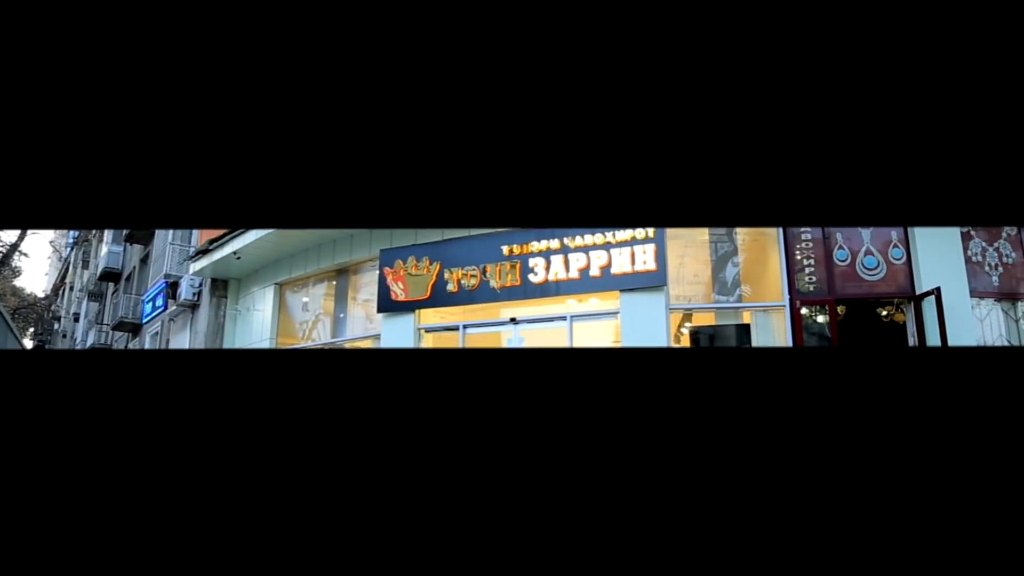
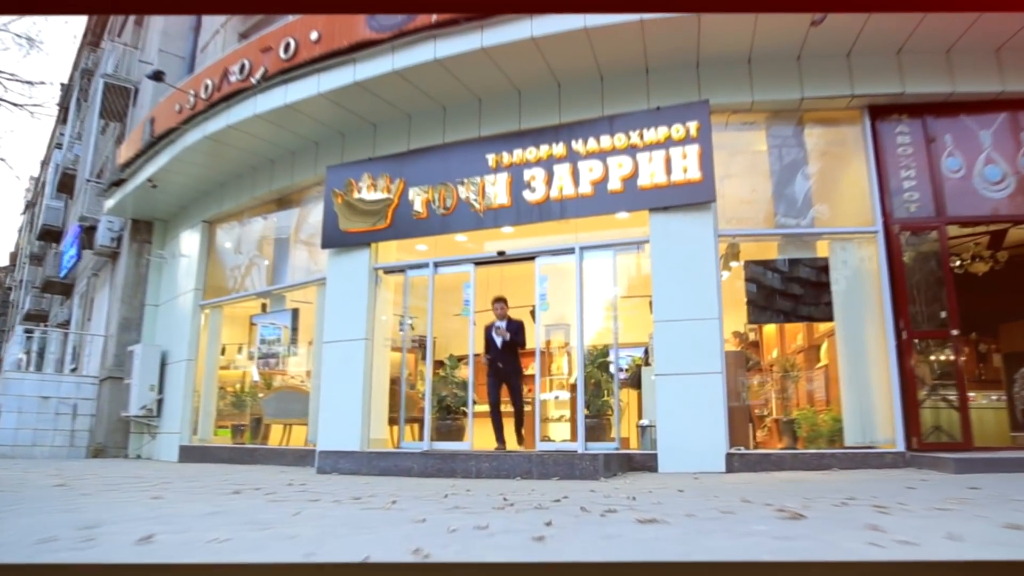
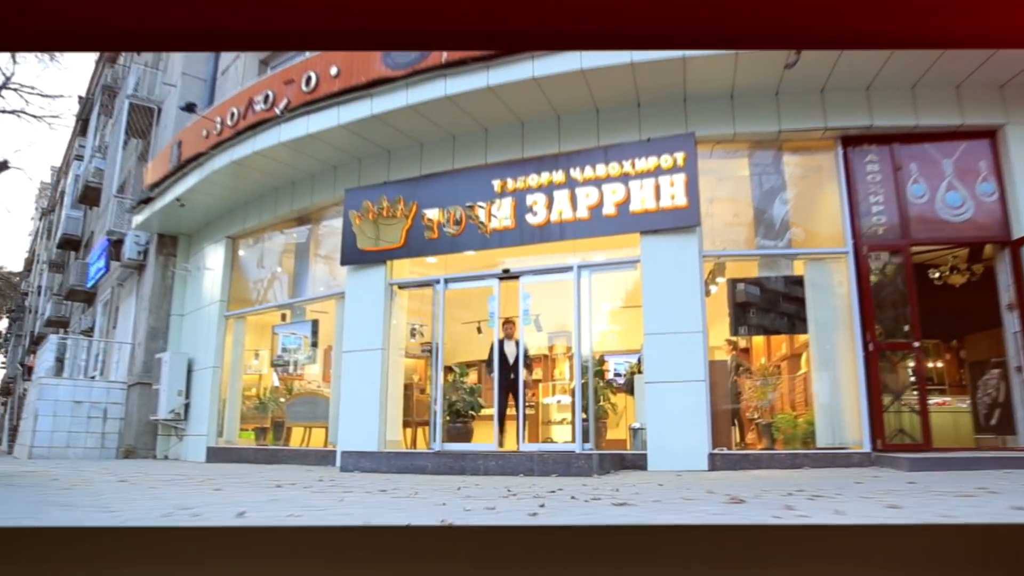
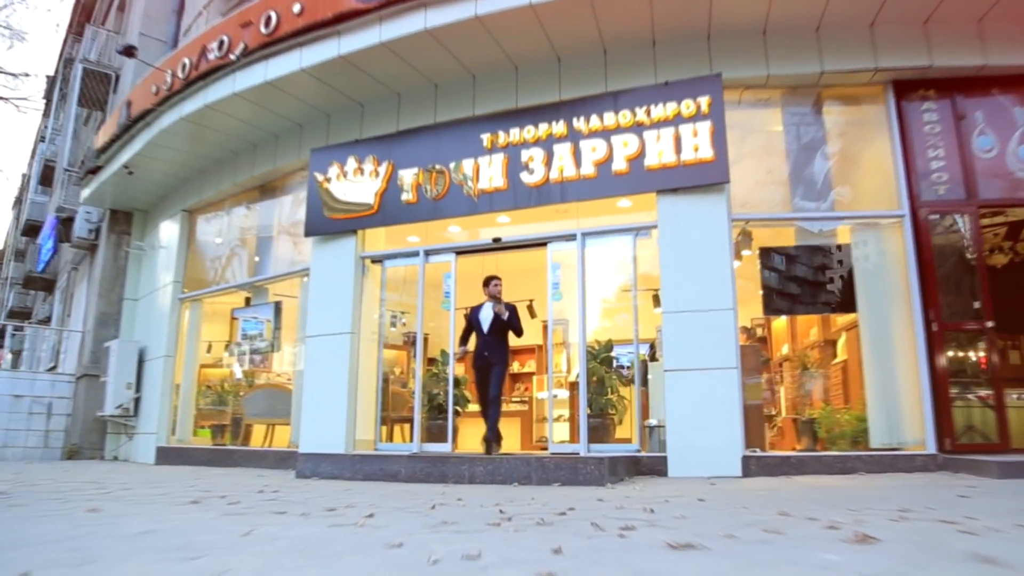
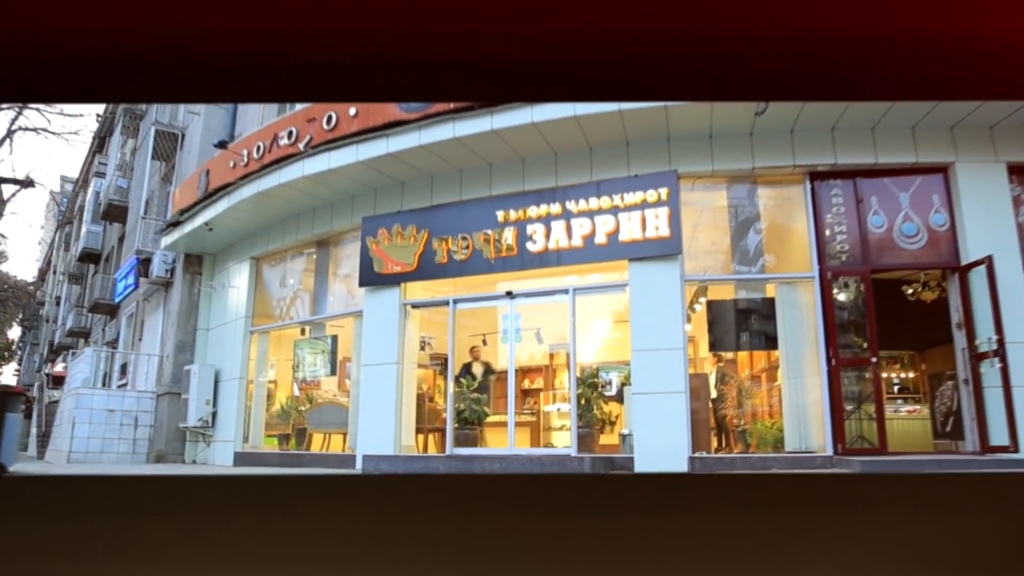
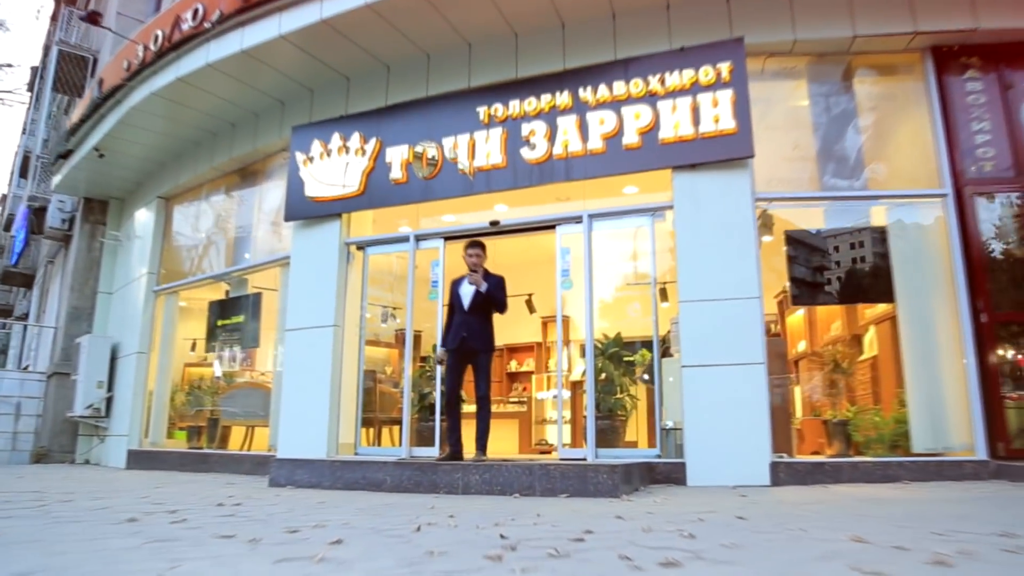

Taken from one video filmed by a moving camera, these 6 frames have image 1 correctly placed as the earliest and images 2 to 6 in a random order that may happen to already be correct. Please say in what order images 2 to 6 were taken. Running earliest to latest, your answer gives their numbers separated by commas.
5, 3, 2, 4, 6
